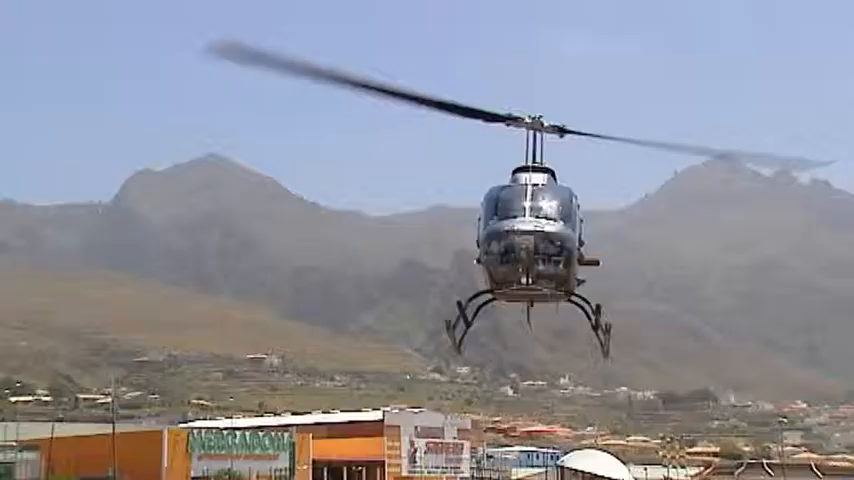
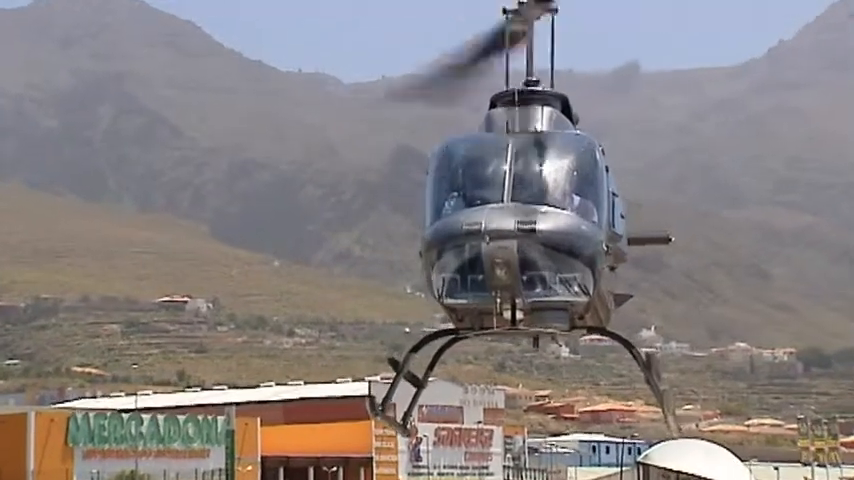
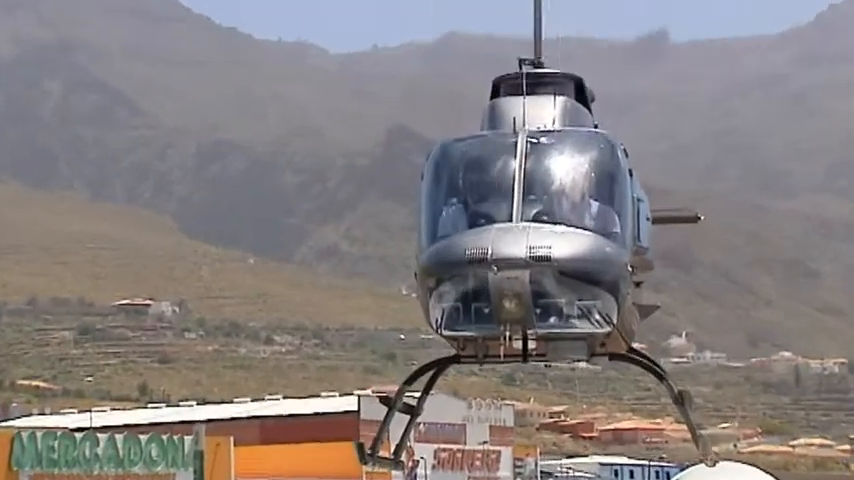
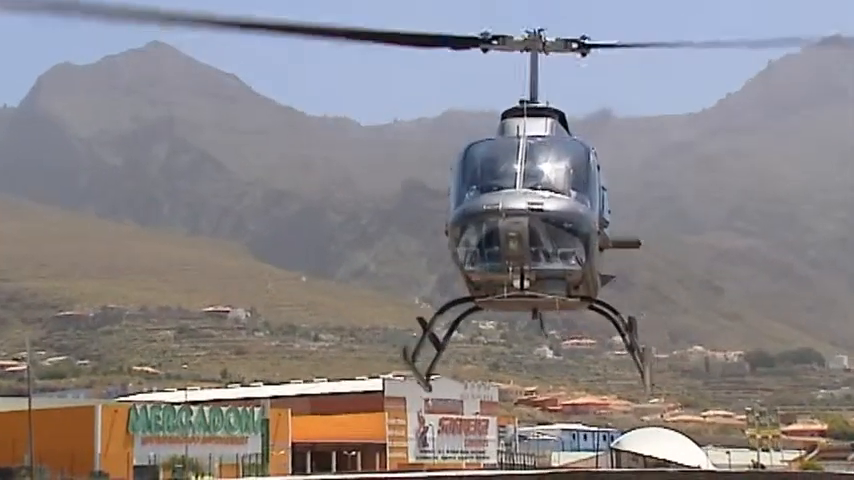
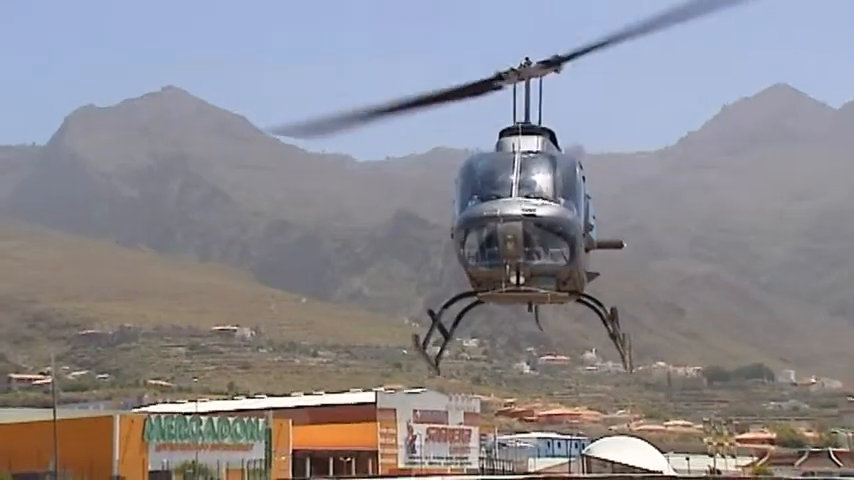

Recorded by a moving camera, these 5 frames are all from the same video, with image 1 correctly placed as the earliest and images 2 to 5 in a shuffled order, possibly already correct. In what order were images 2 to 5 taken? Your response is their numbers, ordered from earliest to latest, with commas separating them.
5, 4, 2, 3
